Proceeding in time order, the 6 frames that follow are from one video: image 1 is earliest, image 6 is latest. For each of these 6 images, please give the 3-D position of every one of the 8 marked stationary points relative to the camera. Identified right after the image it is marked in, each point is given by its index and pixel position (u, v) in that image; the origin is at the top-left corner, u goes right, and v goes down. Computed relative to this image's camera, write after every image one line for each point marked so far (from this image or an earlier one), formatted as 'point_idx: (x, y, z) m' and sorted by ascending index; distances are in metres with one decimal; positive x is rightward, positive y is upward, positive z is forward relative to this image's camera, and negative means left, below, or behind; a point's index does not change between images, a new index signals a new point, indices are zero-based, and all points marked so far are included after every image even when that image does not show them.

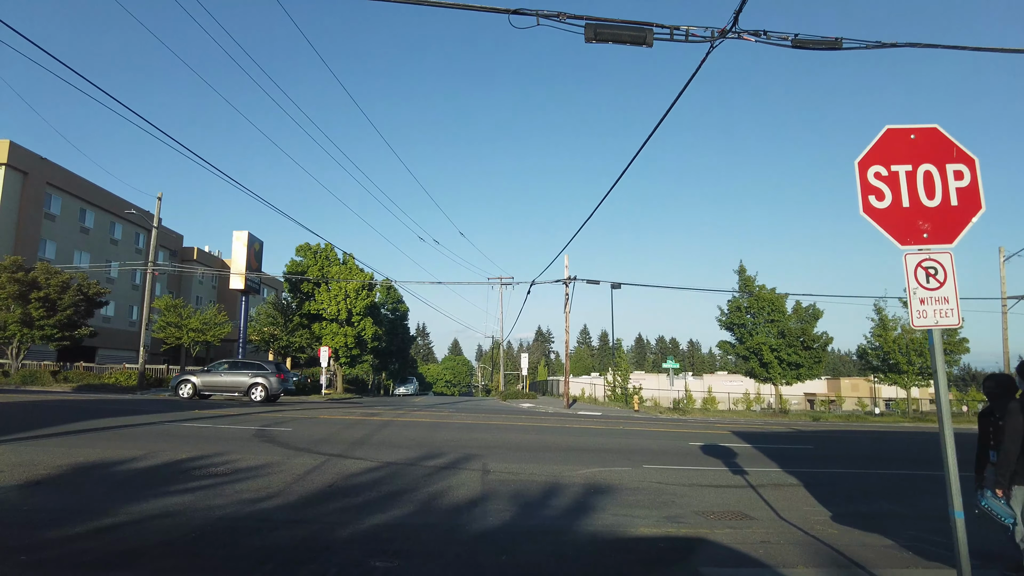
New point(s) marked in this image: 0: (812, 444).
0: (+8.4, -4.4, +18.3) m
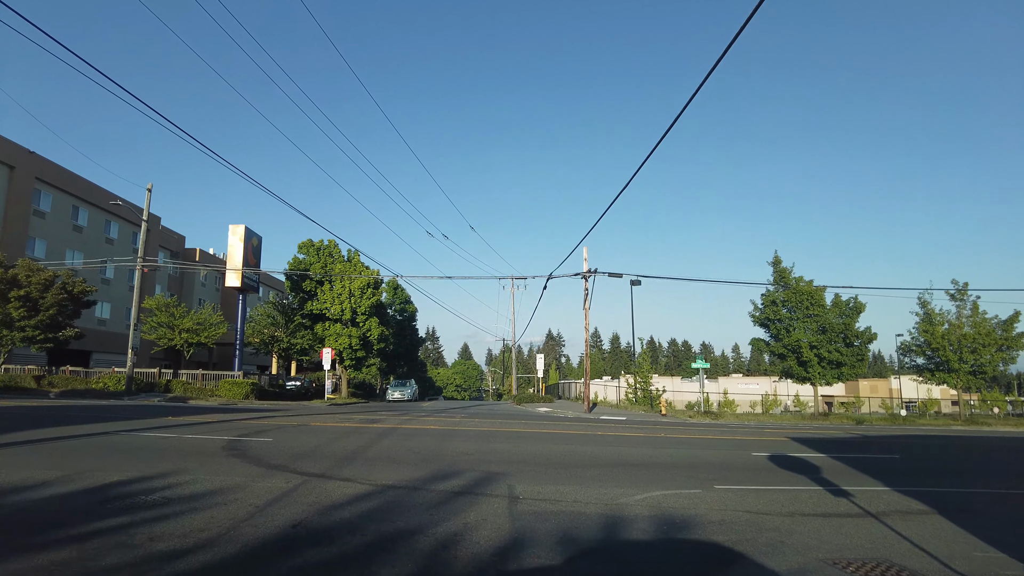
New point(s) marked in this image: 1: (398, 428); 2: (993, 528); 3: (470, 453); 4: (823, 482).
0: (+9.0, -3.9, +15.2) m
1: (-3.0, -3.7, +17.4) m
2: (+6.0, -3.0, +8.2) m
3: (-0.8, -3.2, +12.6) m
4: (+5.2, -3.3, +10.9) m
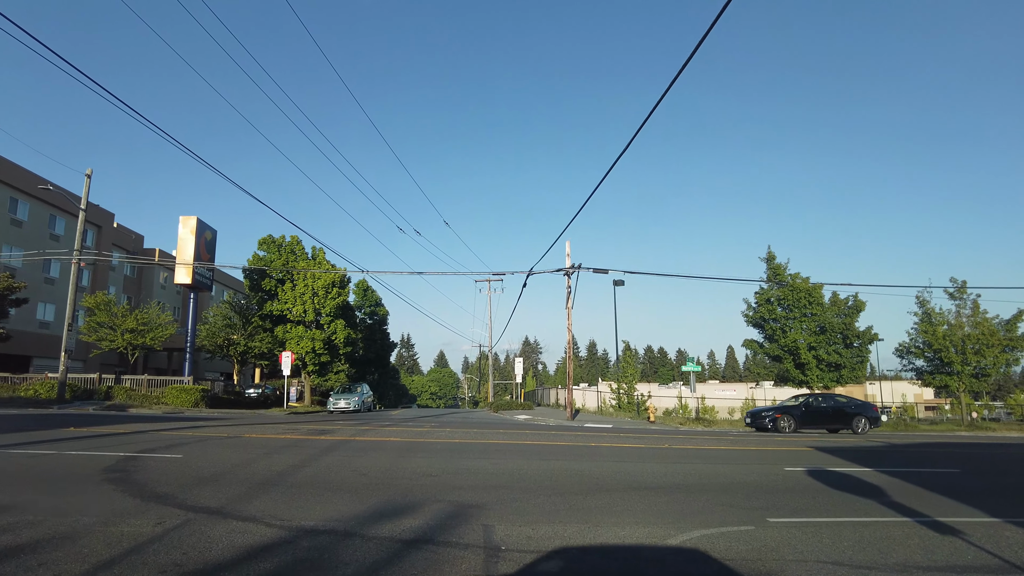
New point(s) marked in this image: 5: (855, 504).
0: (+8.6, -3.5, +12.6) m
1: (-3.5, -3.3, +14.4) m
2: (+5.8, -2.5, +5.5) m
3: (-1.1, -2.7, +9.7) m
4: (+4.9, -2.8, +8.2) m
5: (+4.5, -2.8, +8.6) m
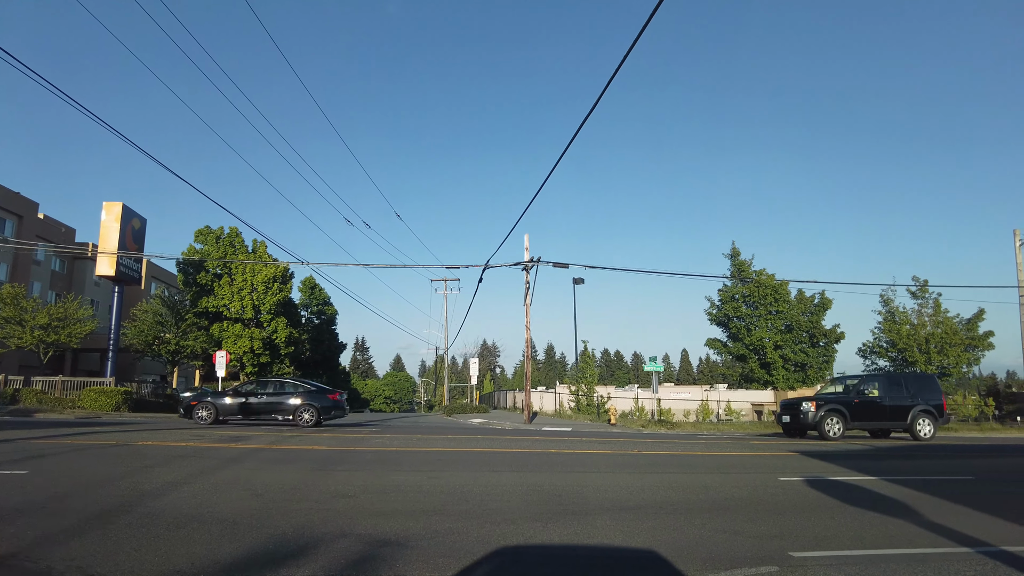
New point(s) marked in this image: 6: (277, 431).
0: (+7.7, -3.2, +11.1) m
1: (-4.5, -3.0, +12.0) m
2: (+5.4, -2.2, +3.8) m
3: (-1.8, -2.3, +7.5) m
4: (+4.3, -2.5, +6.4) m
5: (+3.9, -2.5, +6.8) m
6: (-5.7, -3.4, +15.8) m
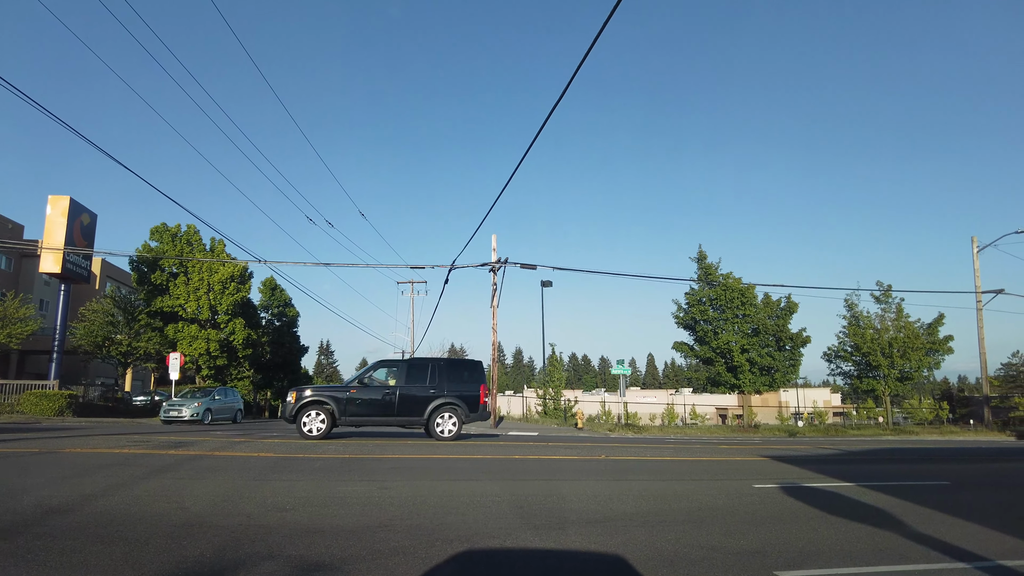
0: (+7.1, -3.1, +10.7) m
1: (-5.2, -2.9, +11.1) m
2: (+5.1, -2.1, +3.4) m
3: (-2.3, -2.2, +6.8) m
4: (+3.9, -2.4, +6.0) m
5: (+3.5, -2.4, +6.3) m
6: (-6.5, -3.4, +14.8) m
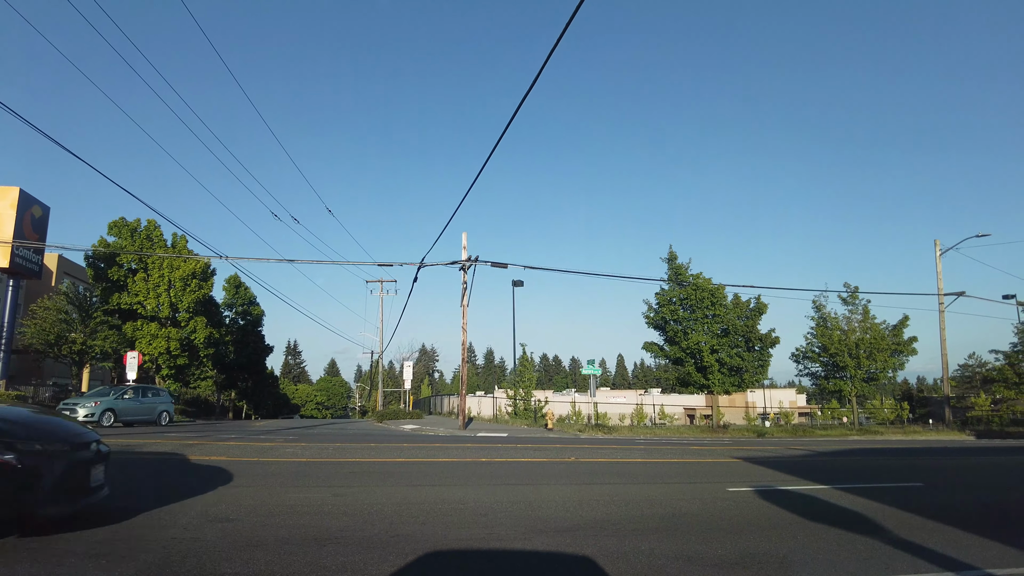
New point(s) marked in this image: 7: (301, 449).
0: (+6.5, -3.1, +10.6) m
1: (-5.7, -2.7, +10.4) m
2: (+4.9, -2.1, +3.2) m
3: (-2.6, -2.1, +6.2) m
4: (+3.6, -2.3, +5.7) m
5: (+3.1, -2.4, +6.0) m
6: (-7.2, -3.2, +14.1) m
7: (-4.0, -3.1, +12.4) m
